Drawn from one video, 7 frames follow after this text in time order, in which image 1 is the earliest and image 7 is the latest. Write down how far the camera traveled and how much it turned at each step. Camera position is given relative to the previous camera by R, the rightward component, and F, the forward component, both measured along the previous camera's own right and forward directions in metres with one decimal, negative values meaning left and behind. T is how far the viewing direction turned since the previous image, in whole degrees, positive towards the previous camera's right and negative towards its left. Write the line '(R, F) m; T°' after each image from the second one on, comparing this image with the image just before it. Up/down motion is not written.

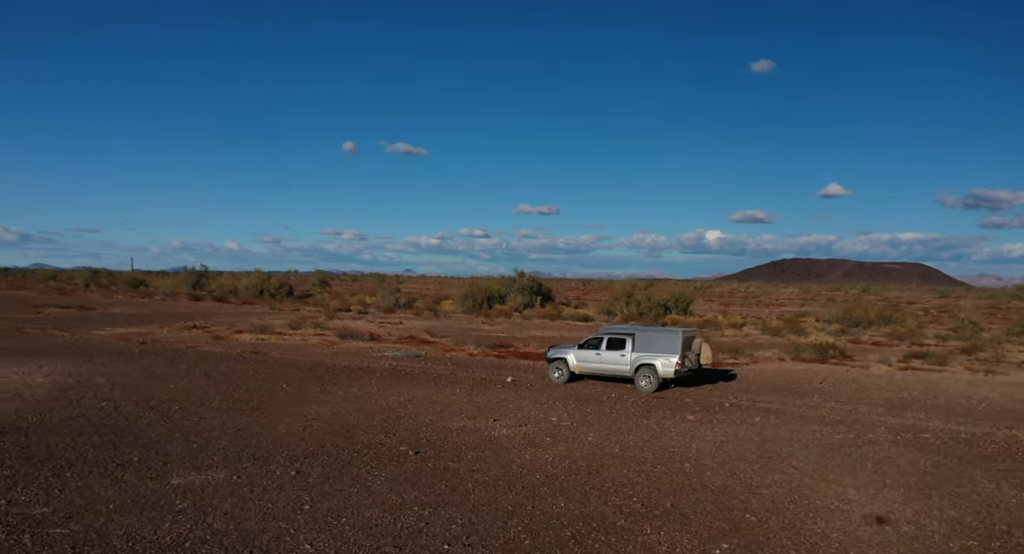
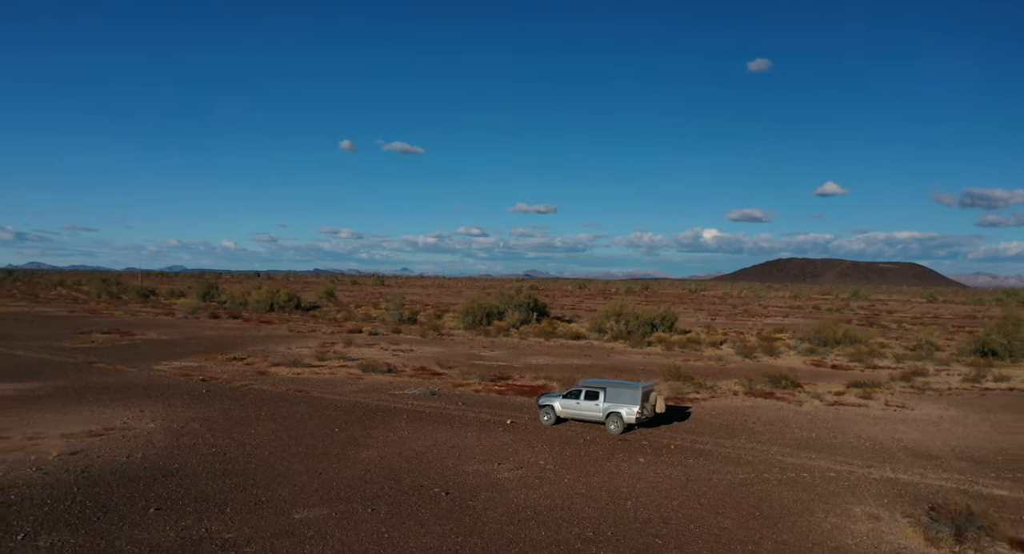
(0.0, -1.8) m; 0°
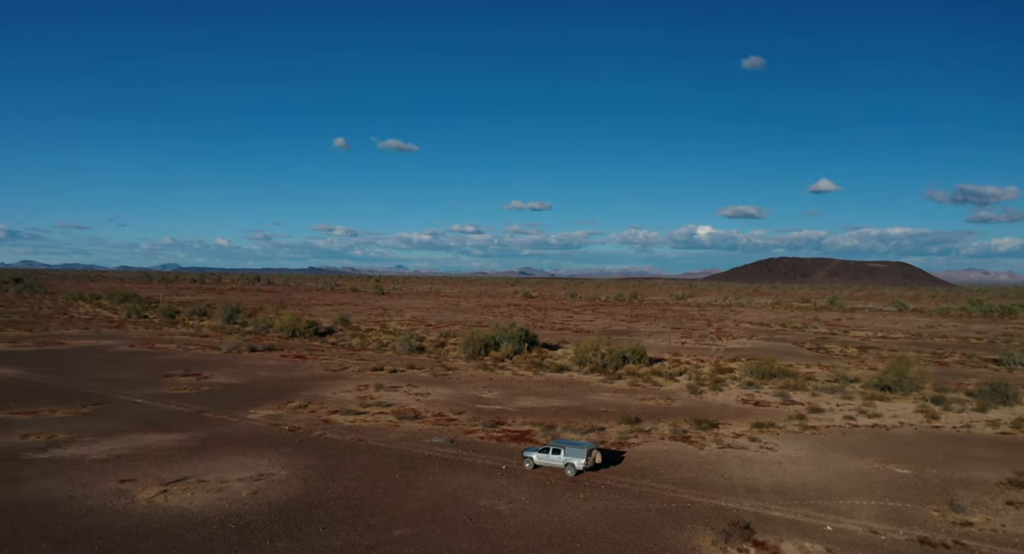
(0.0, -4.8) m; 0°
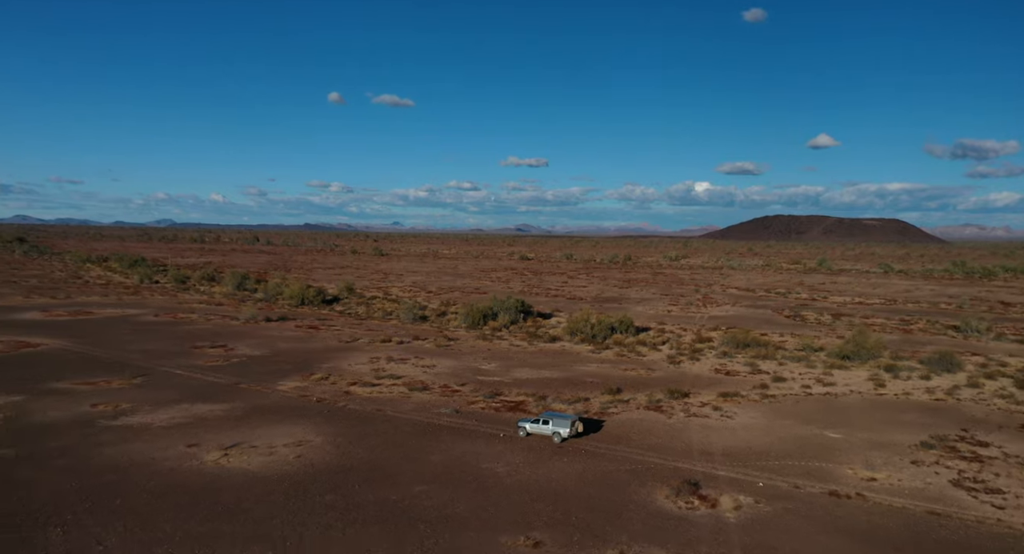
(0.0, -2.3) m; 0°
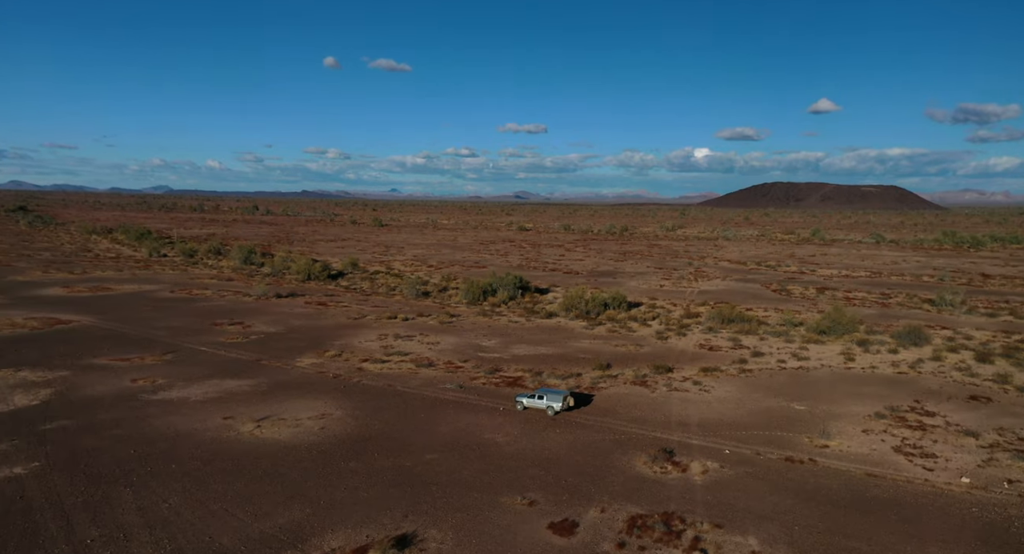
(0.0, -1.7) m; 0°
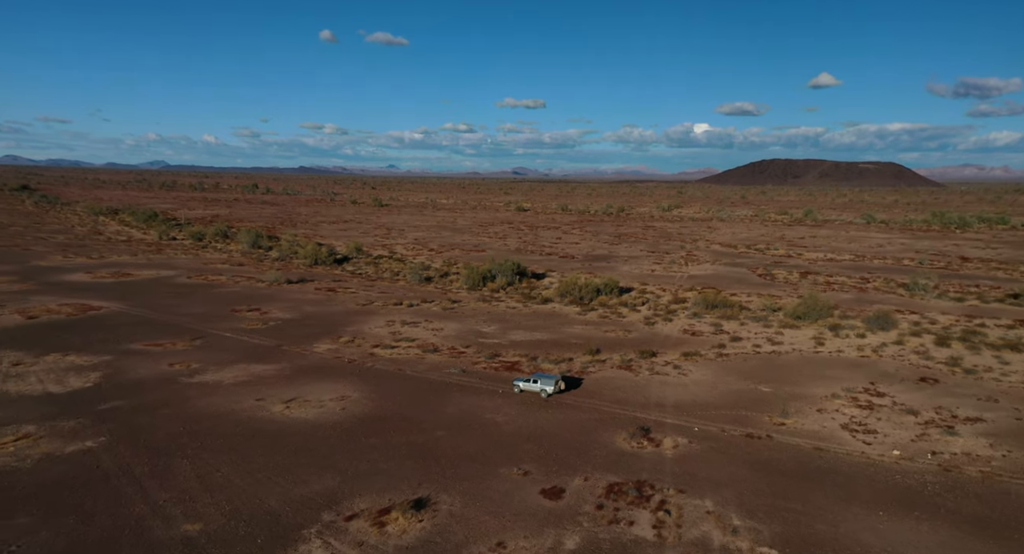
(0.0, -2.1) m; 0°
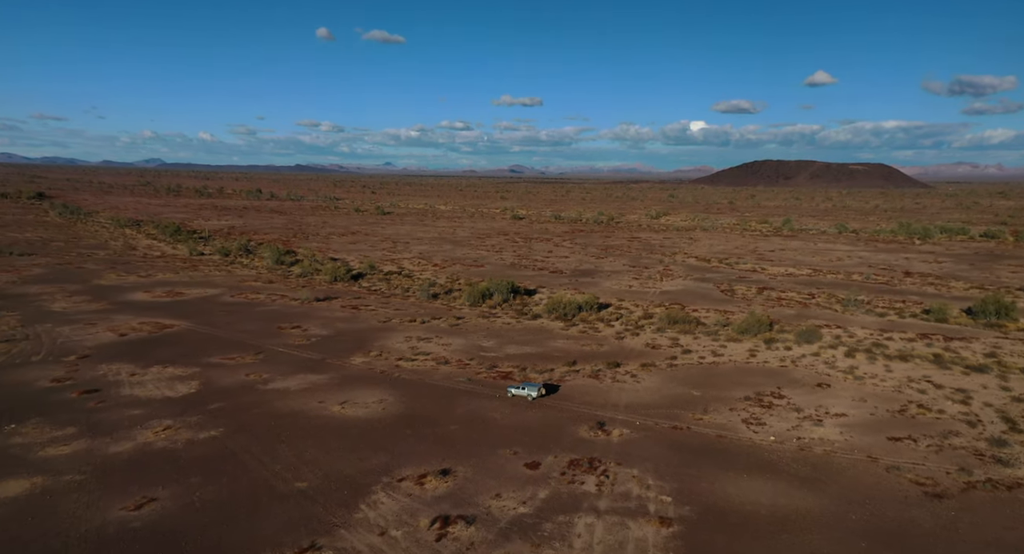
(+0.1, -6.8) m; 0°
